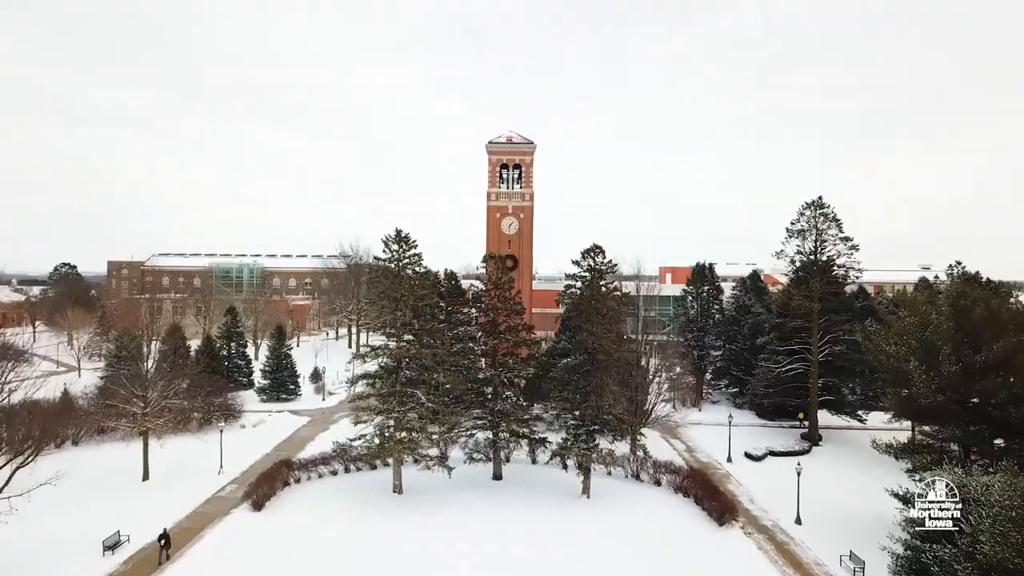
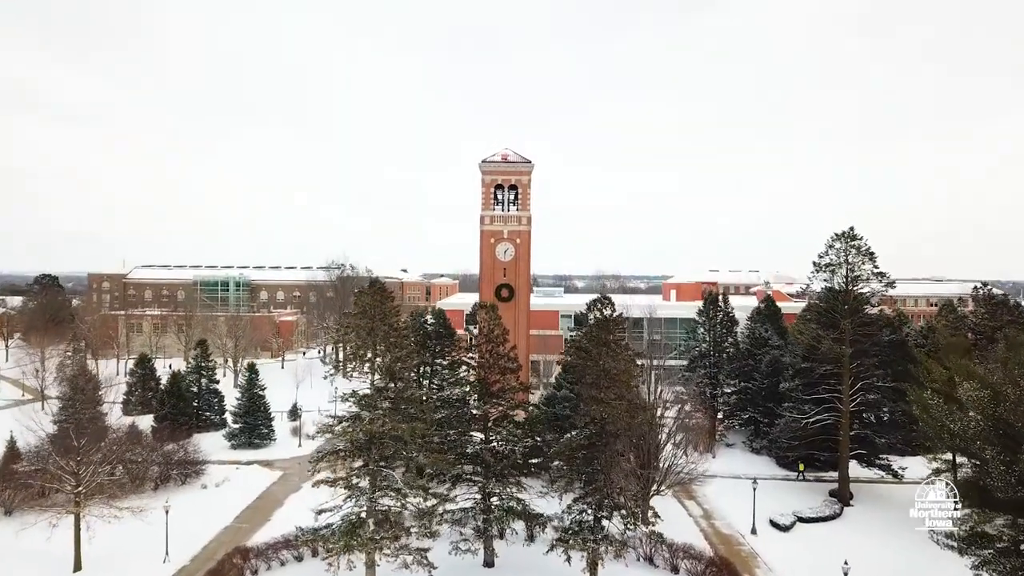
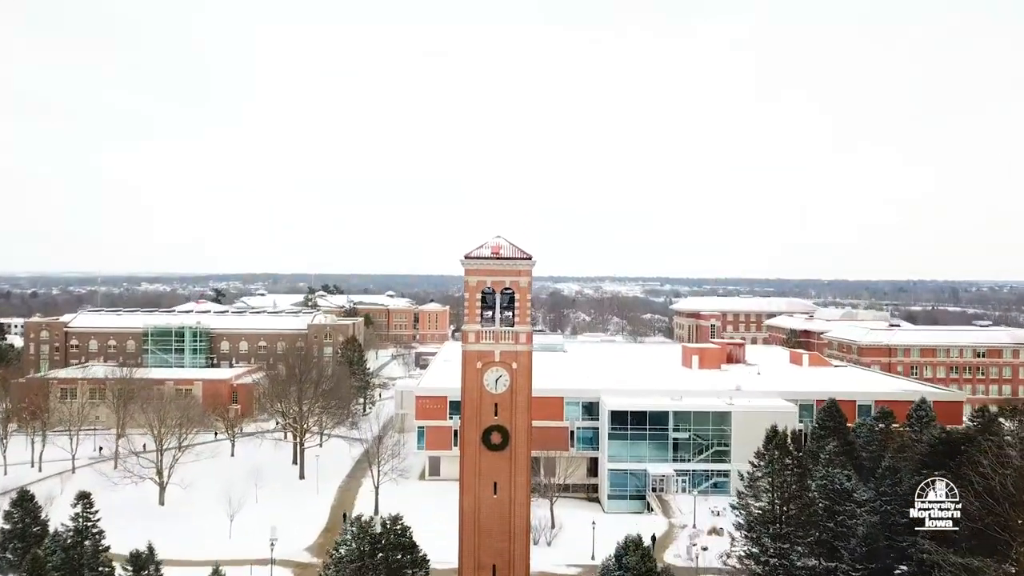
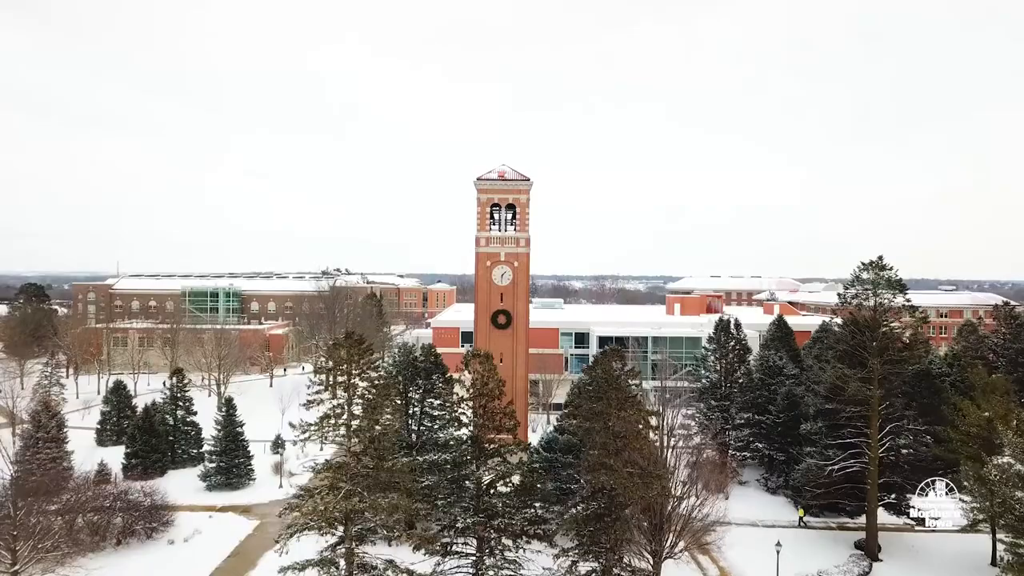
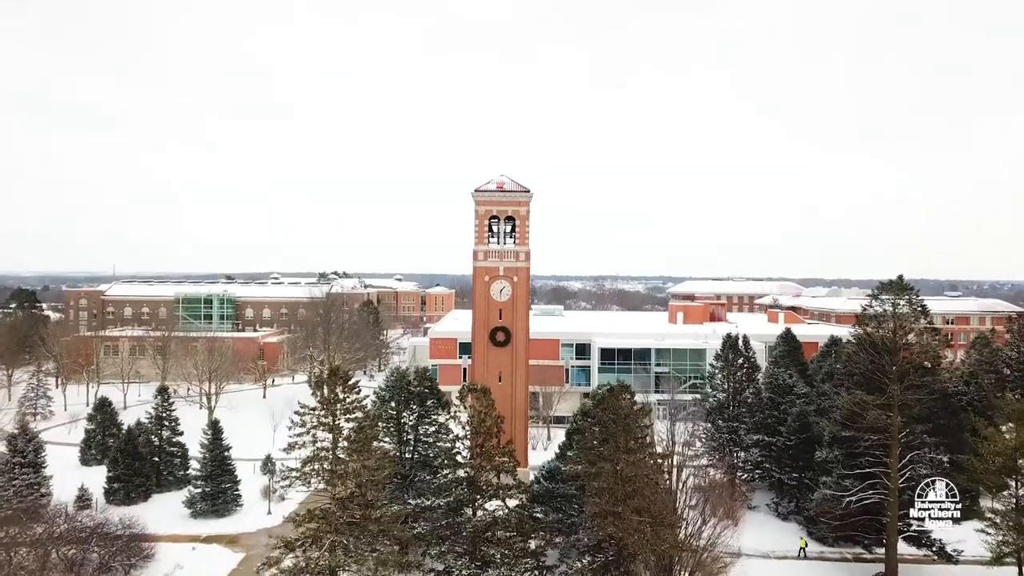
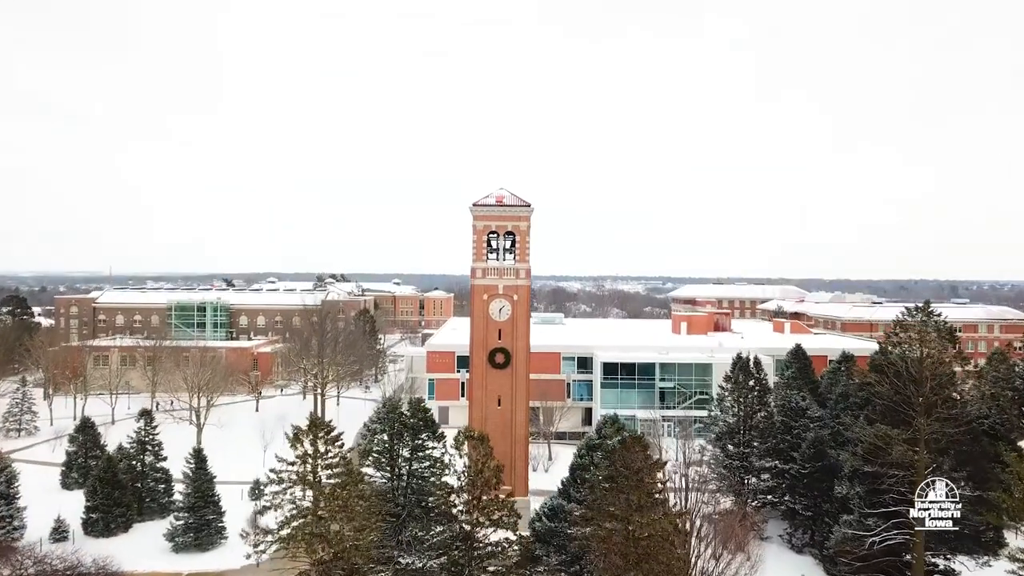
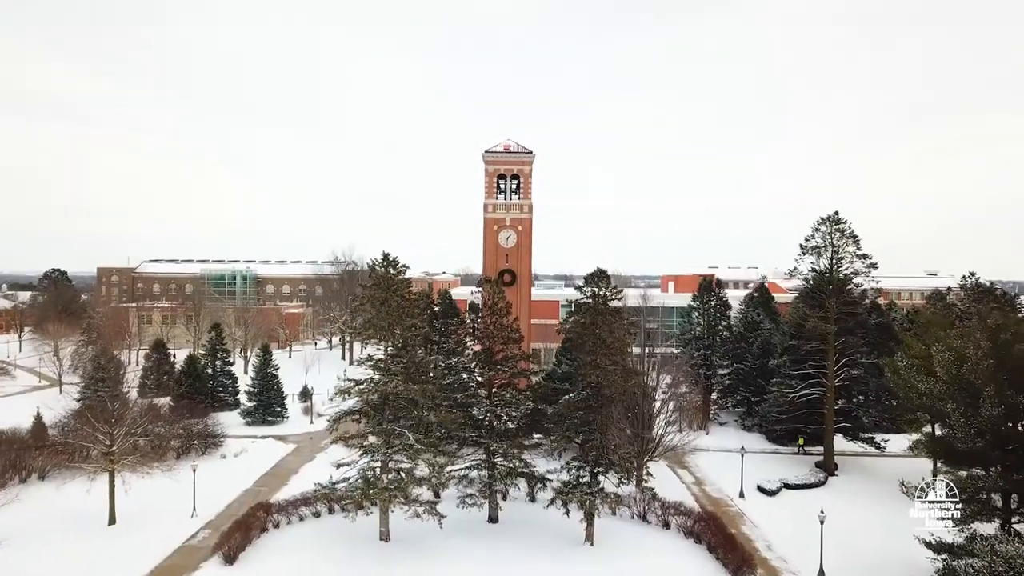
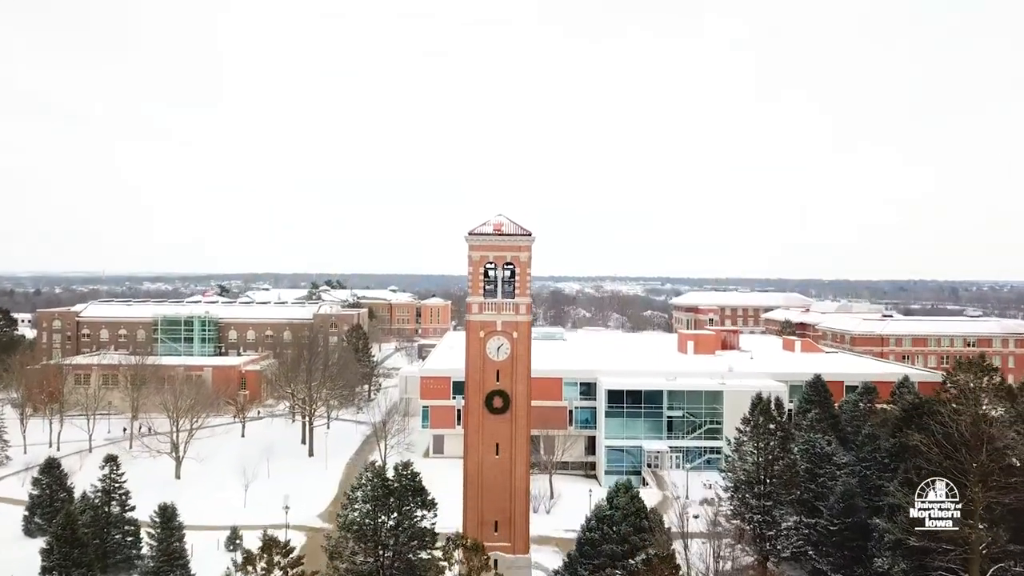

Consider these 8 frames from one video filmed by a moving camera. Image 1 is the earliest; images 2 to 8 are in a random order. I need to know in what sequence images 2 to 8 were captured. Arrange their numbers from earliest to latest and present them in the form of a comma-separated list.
7, 2, 4, 5, 6, 8, 3
